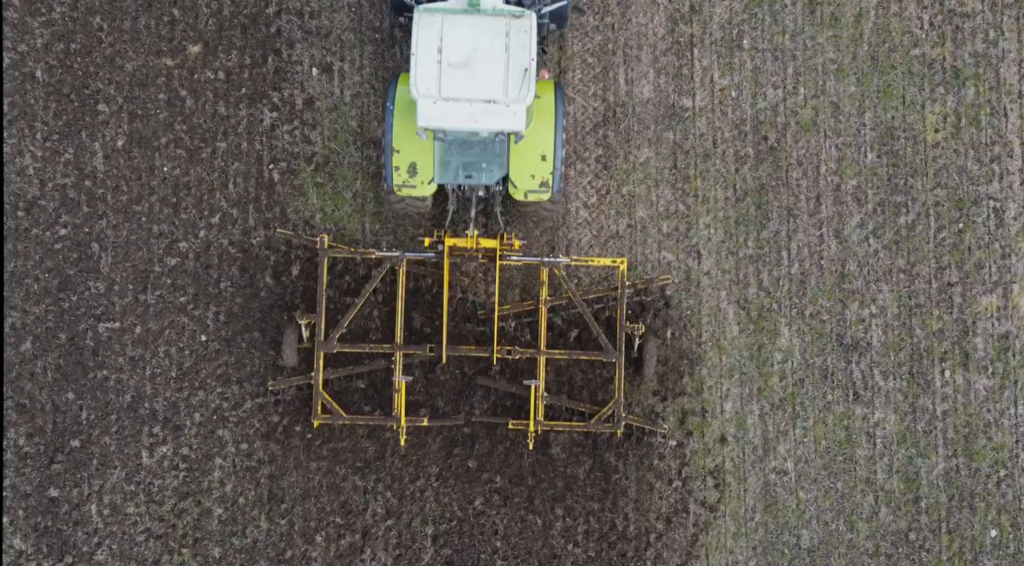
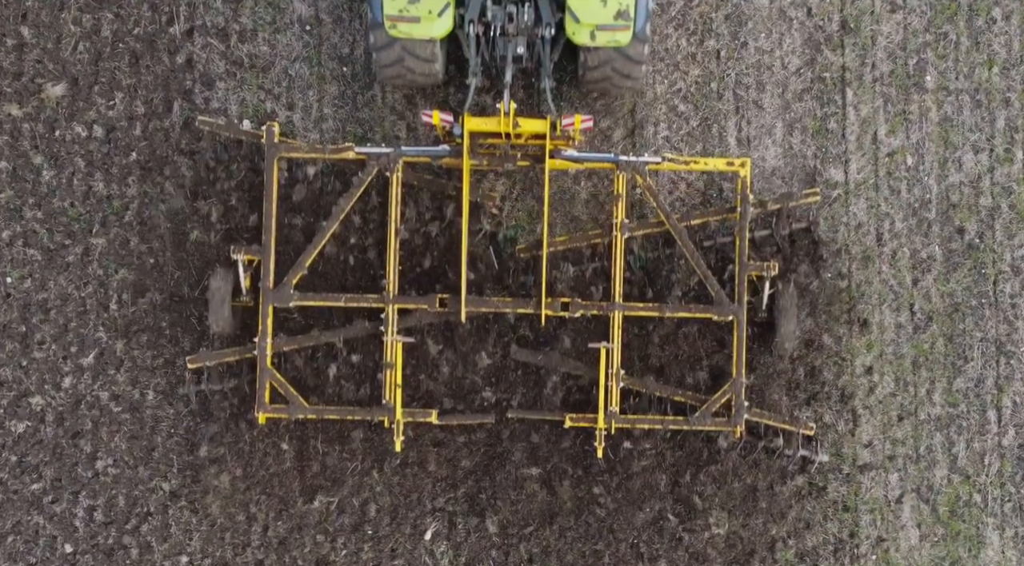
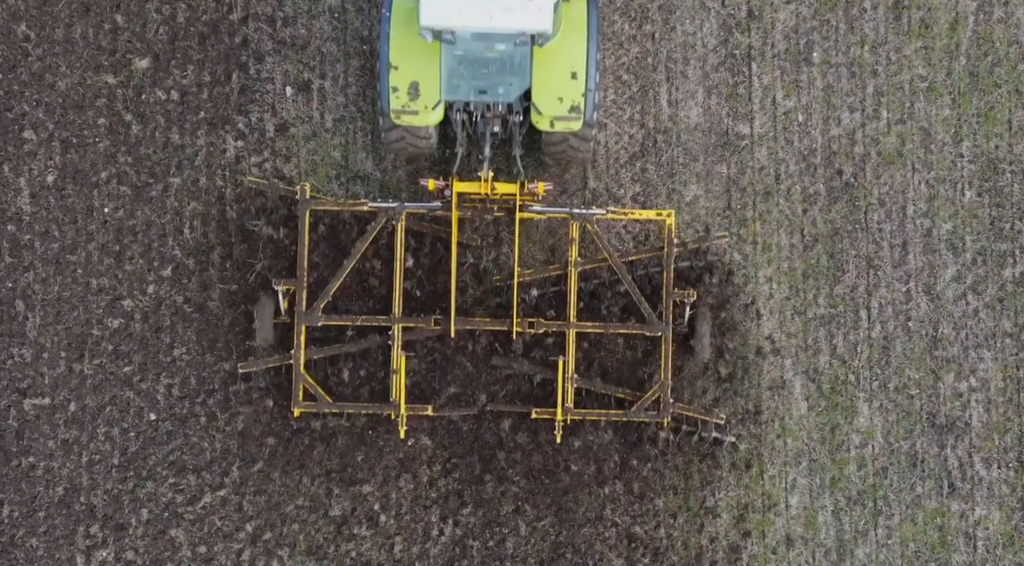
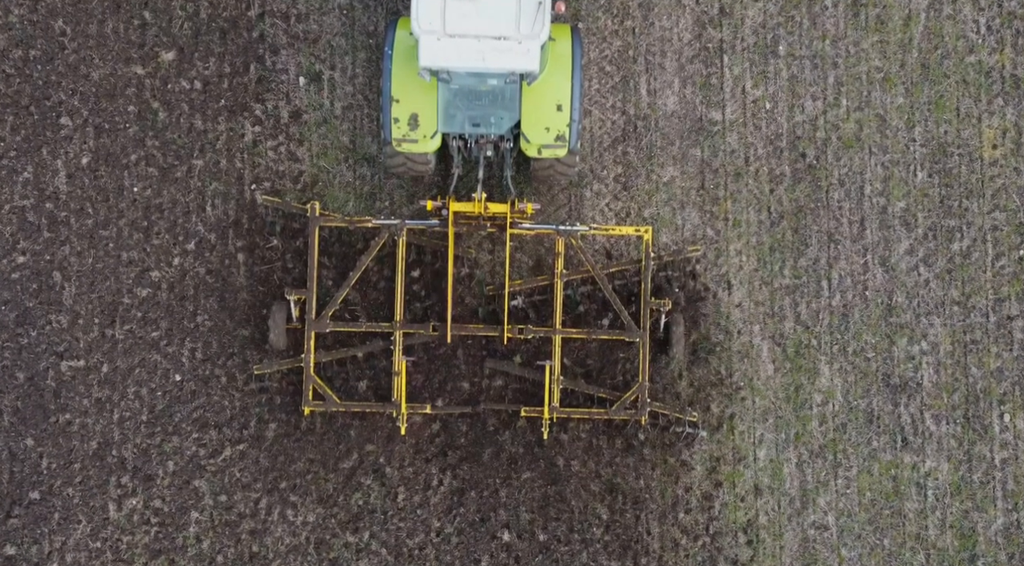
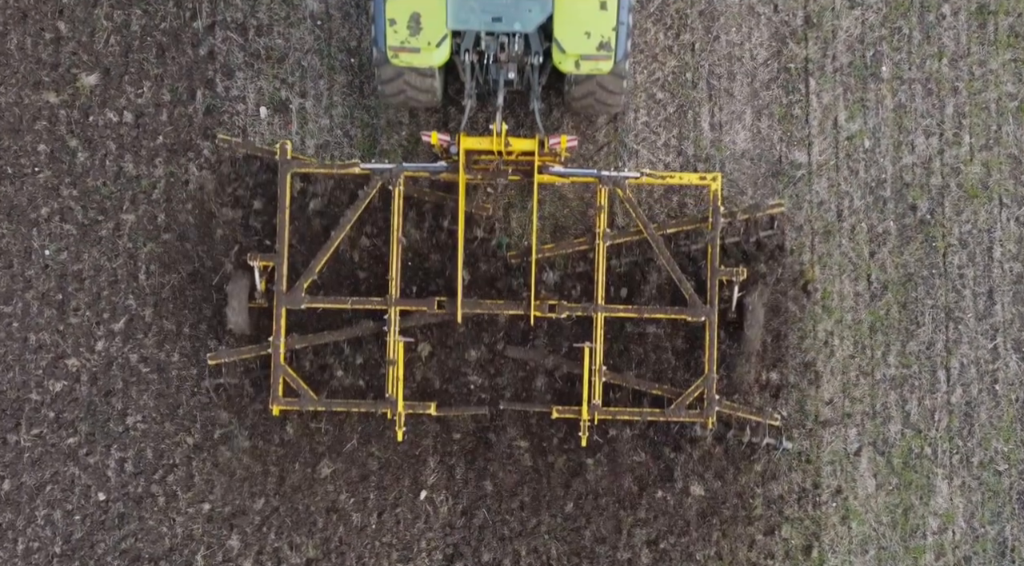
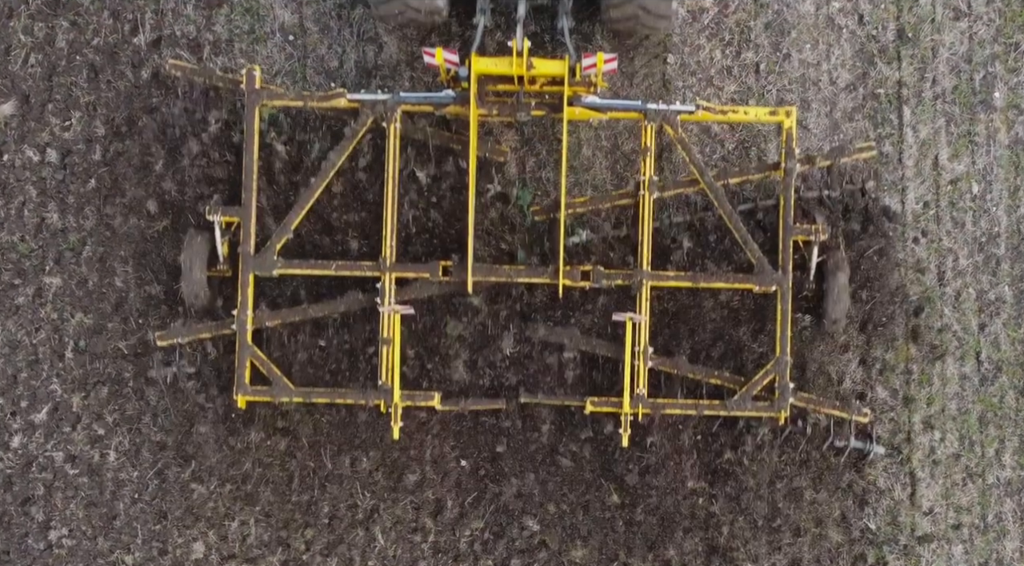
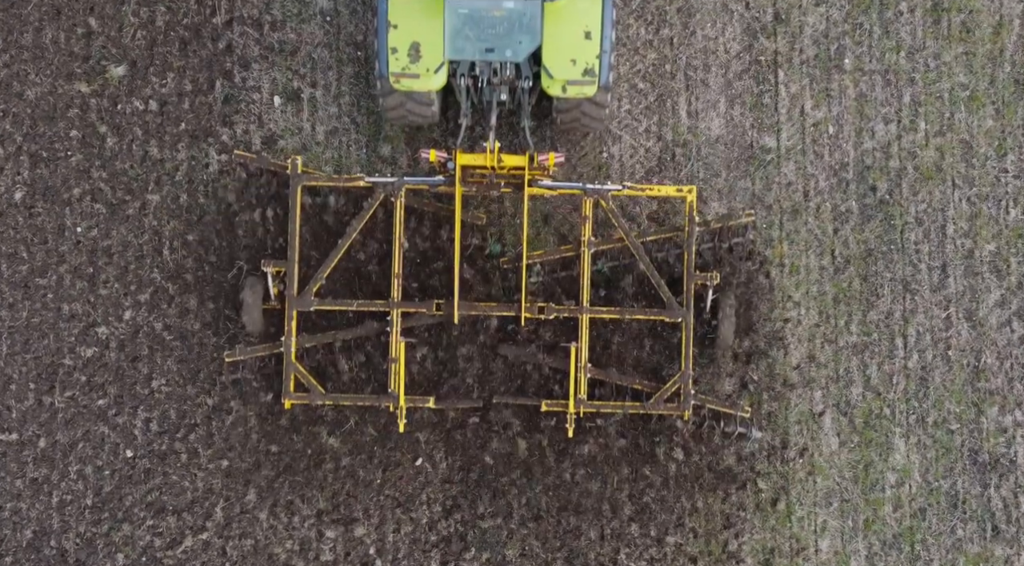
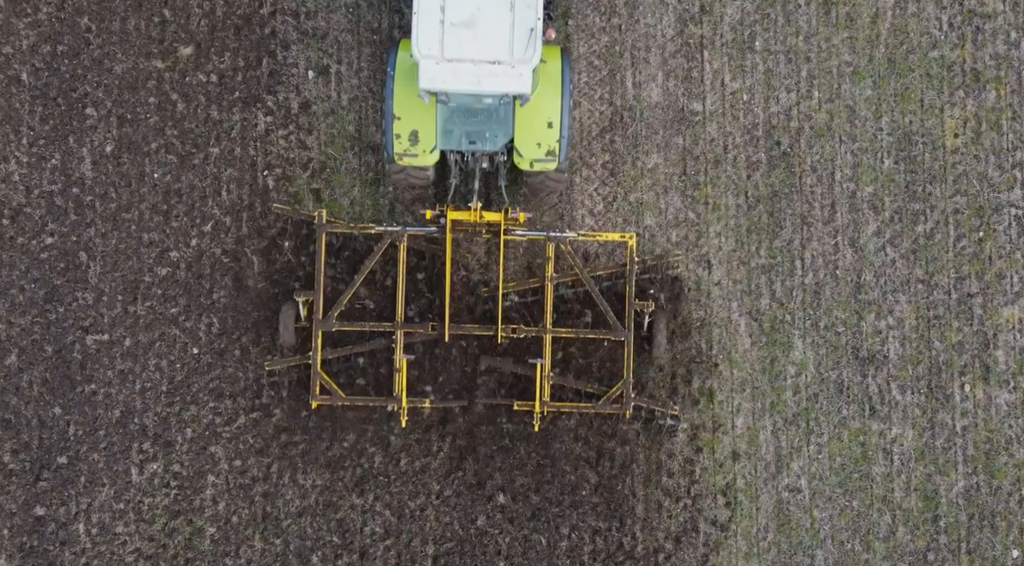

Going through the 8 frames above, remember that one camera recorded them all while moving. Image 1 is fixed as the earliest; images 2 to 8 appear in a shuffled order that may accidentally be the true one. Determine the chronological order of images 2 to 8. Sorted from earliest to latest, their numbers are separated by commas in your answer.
8, 4, 3, 7, 5, 2, 6
